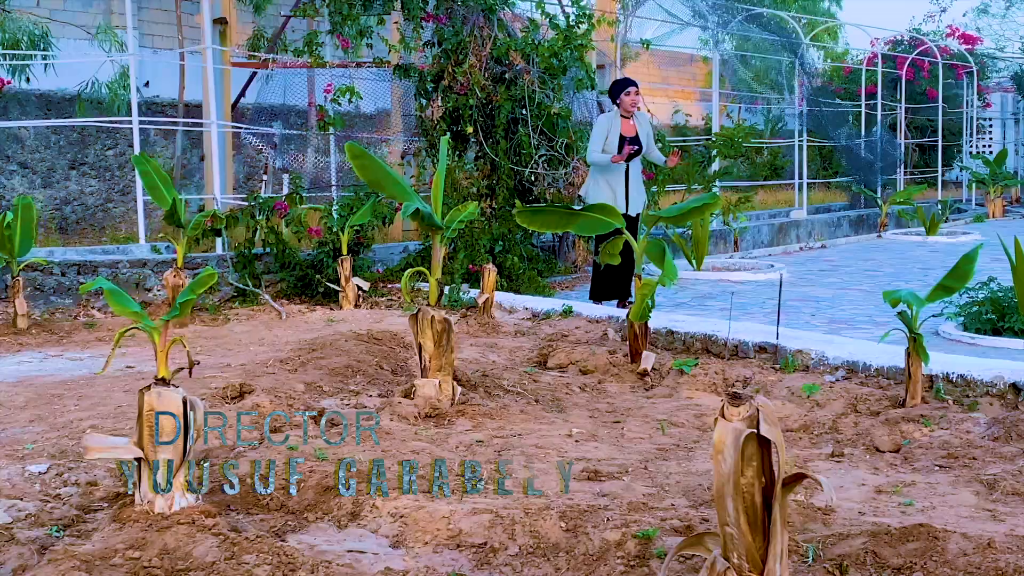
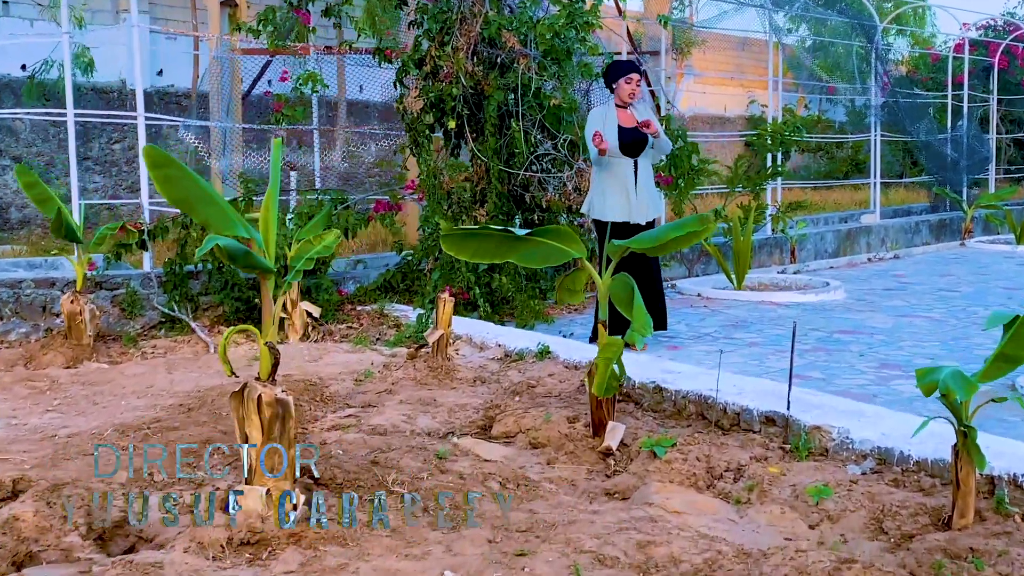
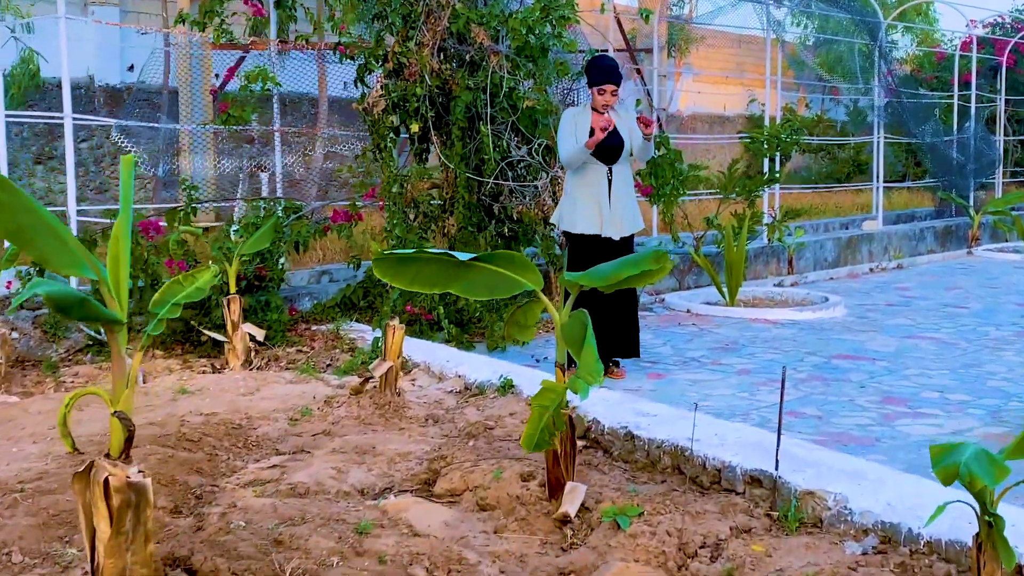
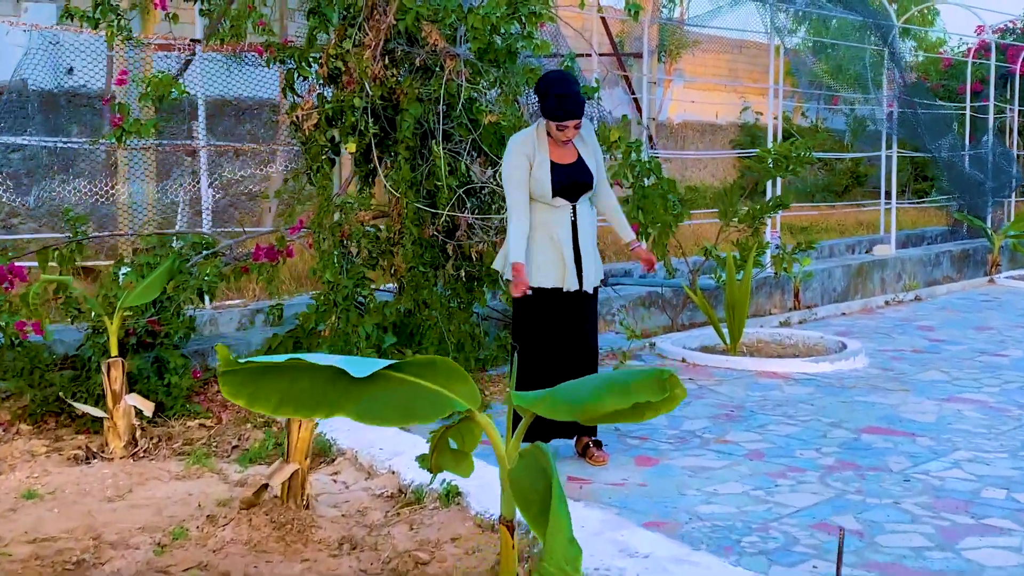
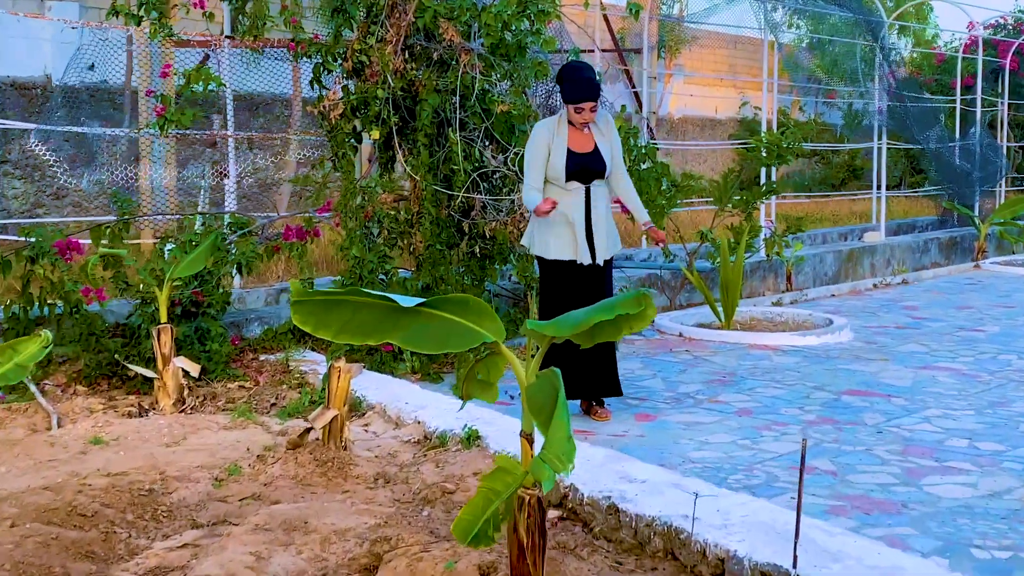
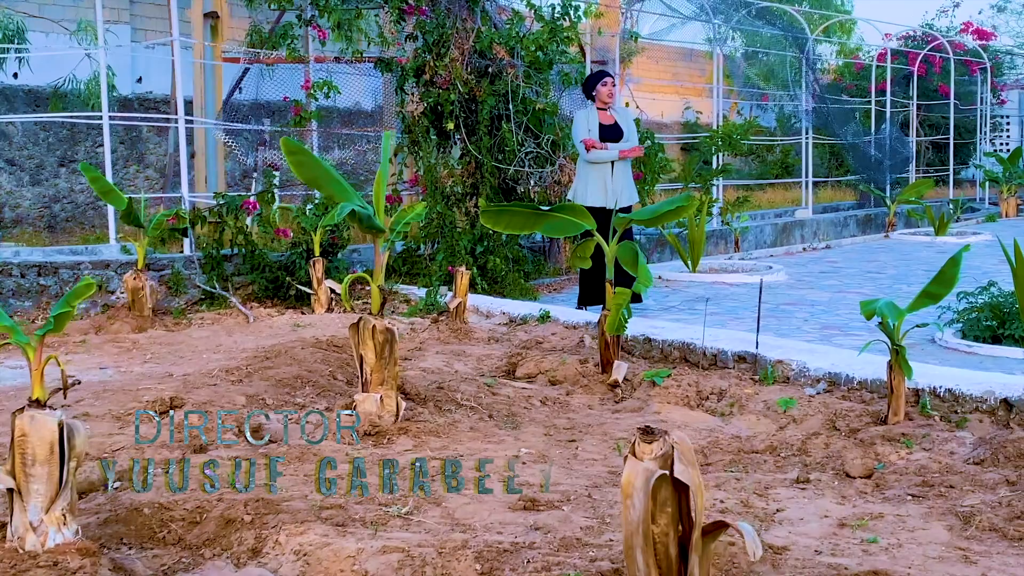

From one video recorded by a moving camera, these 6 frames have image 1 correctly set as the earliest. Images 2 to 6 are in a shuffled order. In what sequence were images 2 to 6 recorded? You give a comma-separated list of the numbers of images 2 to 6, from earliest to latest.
6, 2, 3, 5, 4
